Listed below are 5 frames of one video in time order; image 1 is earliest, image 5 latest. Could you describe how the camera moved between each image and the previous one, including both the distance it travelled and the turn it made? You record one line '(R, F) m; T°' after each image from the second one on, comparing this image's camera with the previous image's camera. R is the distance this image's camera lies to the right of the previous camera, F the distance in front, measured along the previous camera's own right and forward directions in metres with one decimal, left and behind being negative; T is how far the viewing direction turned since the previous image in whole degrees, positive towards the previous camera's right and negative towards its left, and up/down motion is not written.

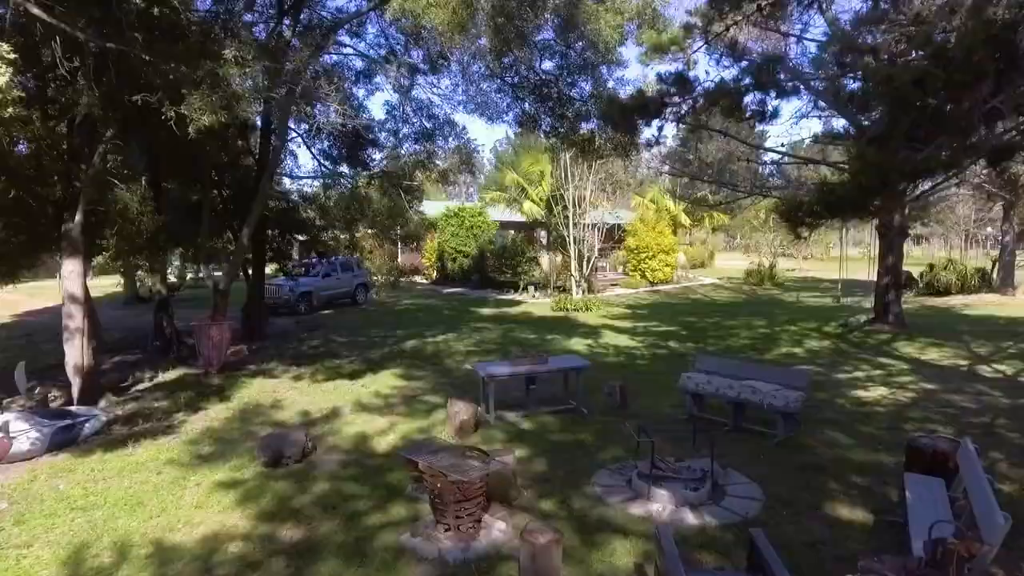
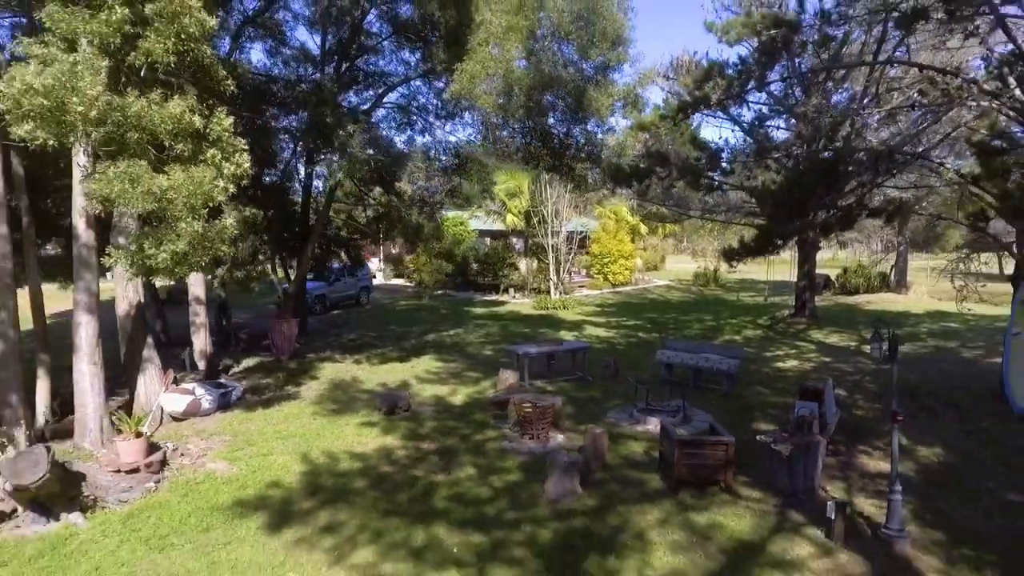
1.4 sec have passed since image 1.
(-1.2, -2.8) m; +5°
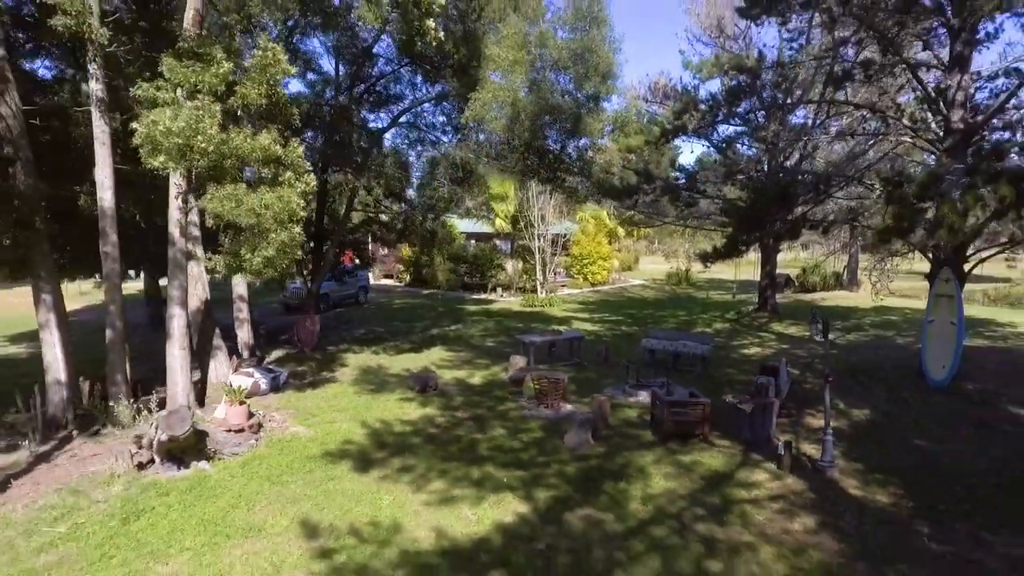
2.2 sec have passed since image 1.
(-0.7, -1.6) m; +3°
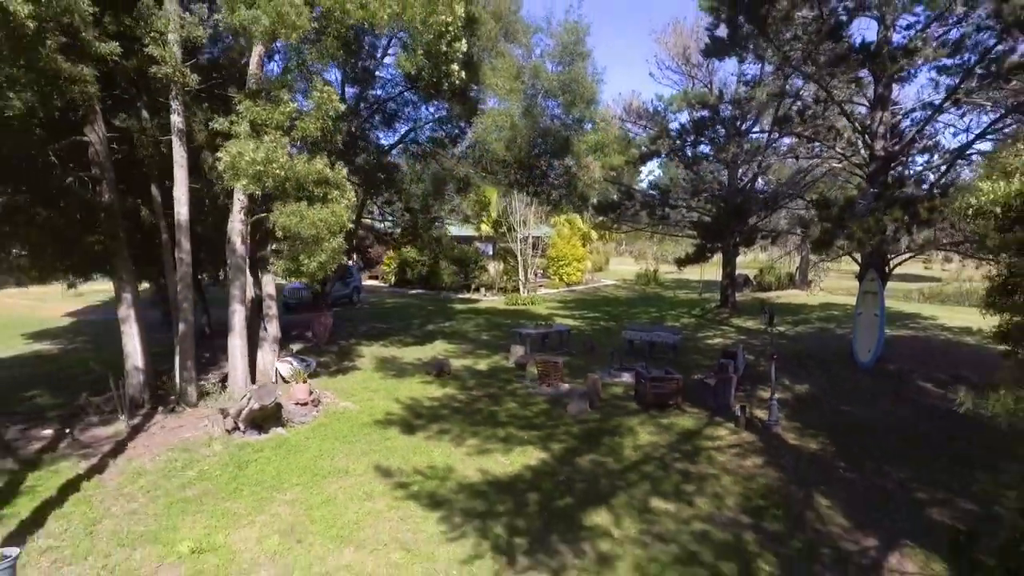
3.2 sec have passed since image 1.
(-0.7, -1.8) m; +3°
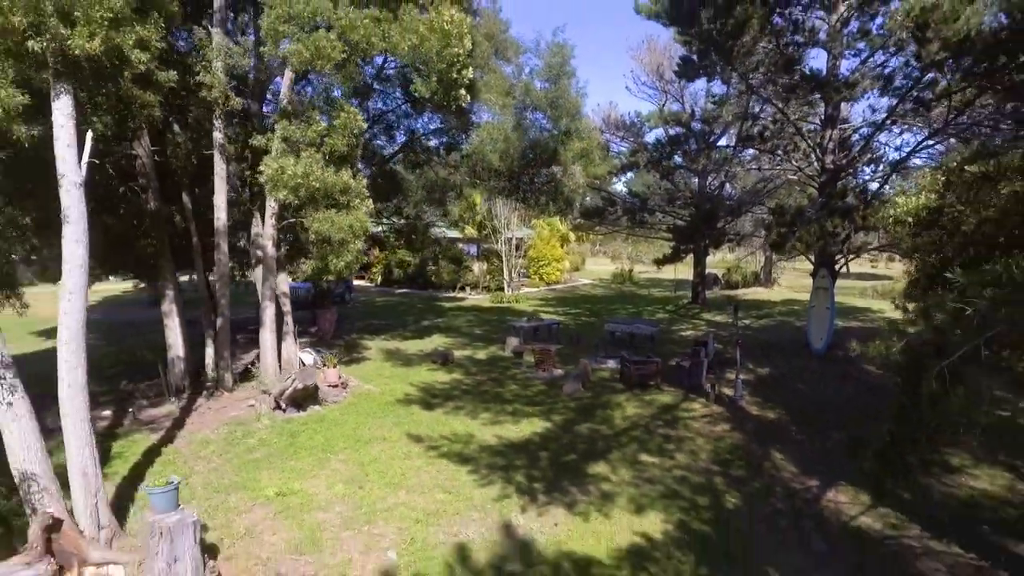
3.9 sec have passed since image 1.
(-0.5, -1.4) m; +3°
